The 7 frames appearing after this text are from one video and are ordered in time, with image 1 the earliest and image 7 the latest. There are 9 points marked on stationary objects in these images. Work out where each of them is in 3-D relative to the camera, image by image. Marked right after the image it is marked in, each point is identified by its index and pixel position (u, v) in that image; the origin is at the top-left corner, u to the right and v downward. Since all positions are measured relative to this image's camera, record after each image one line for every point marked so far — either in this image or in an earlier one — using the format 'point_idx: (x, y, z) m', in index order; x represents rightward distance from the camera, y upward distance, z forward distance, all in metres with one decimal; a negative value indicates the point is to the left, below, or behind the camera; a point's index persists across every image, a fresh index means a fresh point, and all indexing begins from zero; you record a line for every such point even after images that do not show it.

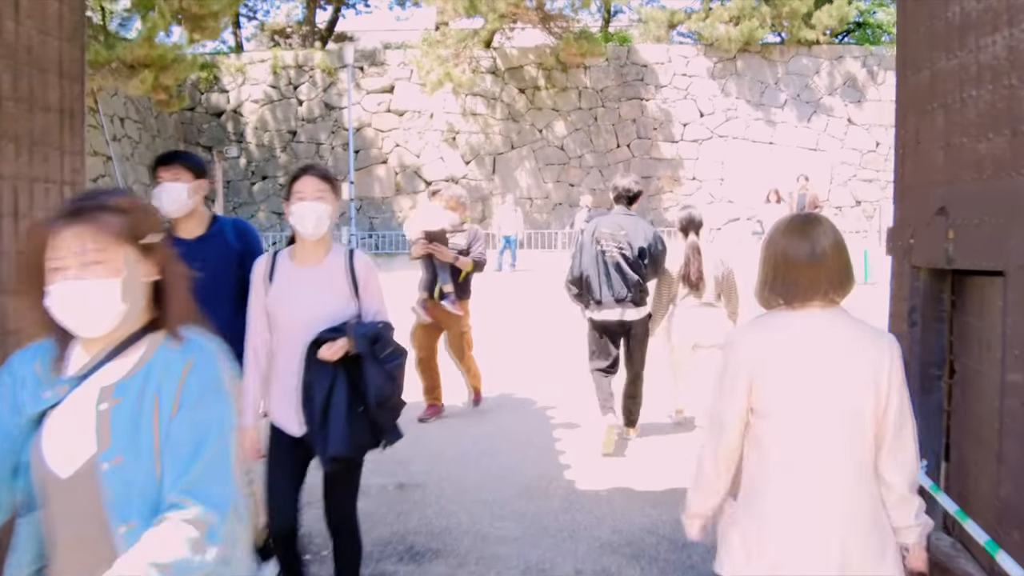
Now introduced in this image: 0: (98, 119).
0: (-7.8, +3.2, +18.5) m
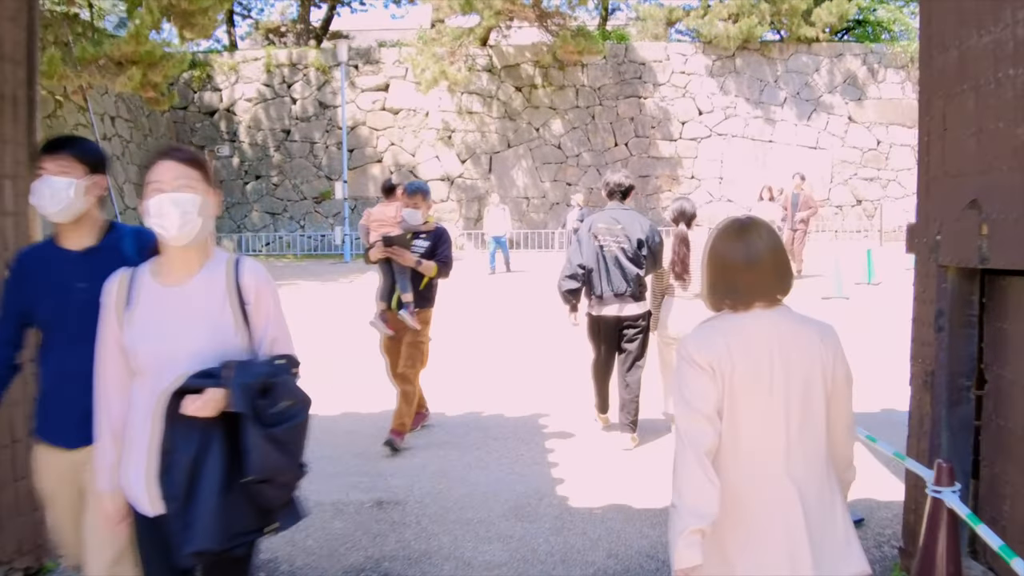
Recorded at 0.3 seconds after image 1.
0: (-7.9, +3.2, +18.2) m
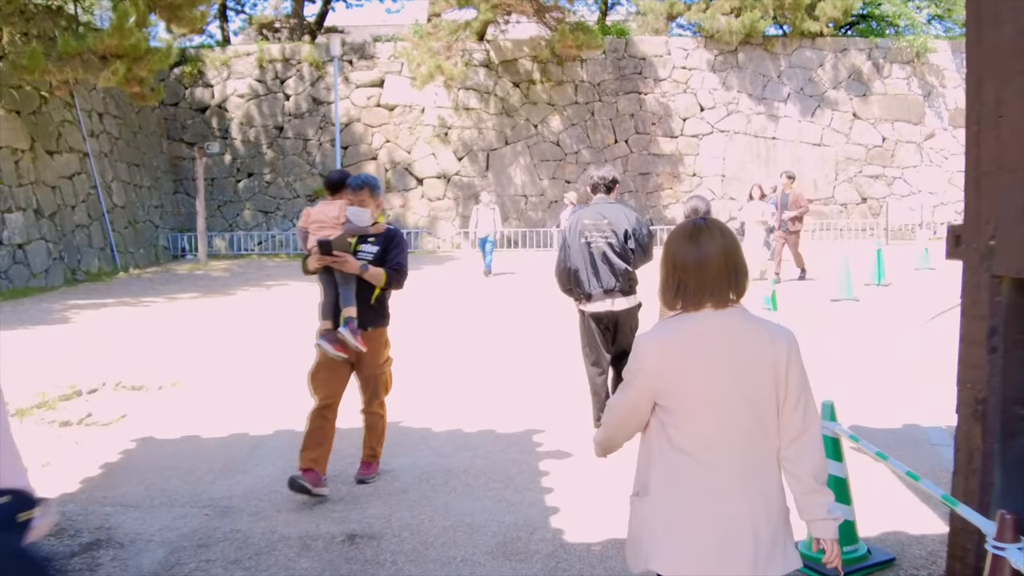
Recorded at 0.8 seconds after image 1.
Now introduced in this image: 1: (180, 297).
0: (-8.0, +3.2, +17.7) m
1: (-4.4, -0.1, +13.0) m
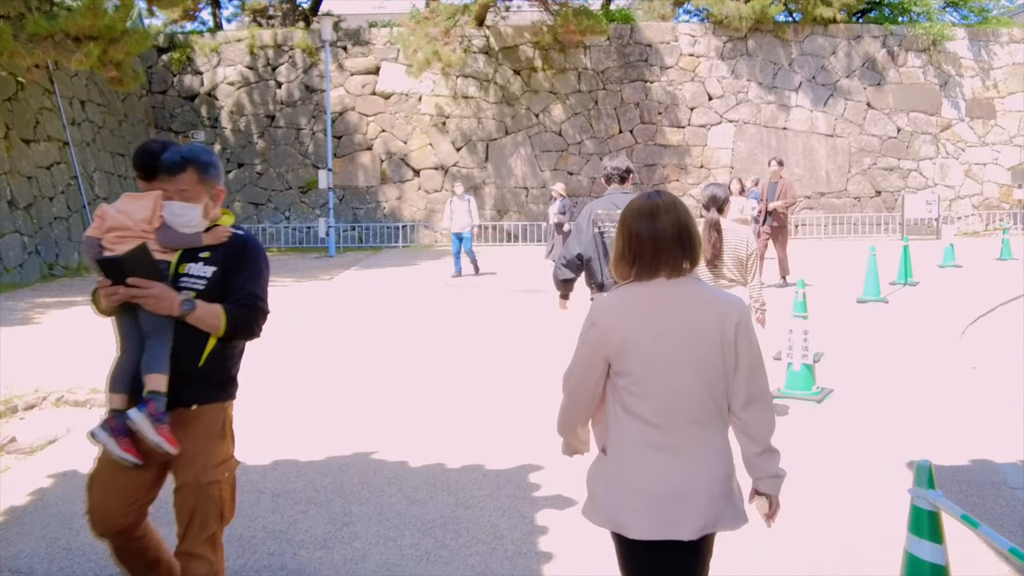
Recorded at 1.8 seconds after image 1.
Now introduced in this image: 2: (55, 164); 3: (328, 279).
0: (-8.0, +3.2, +16.9) m
1: (-4.4, -0.1, +12.2) m
2: (-7.9, +2.1, +16.8) m
3: (-2.7, +0.1, +14.4) m
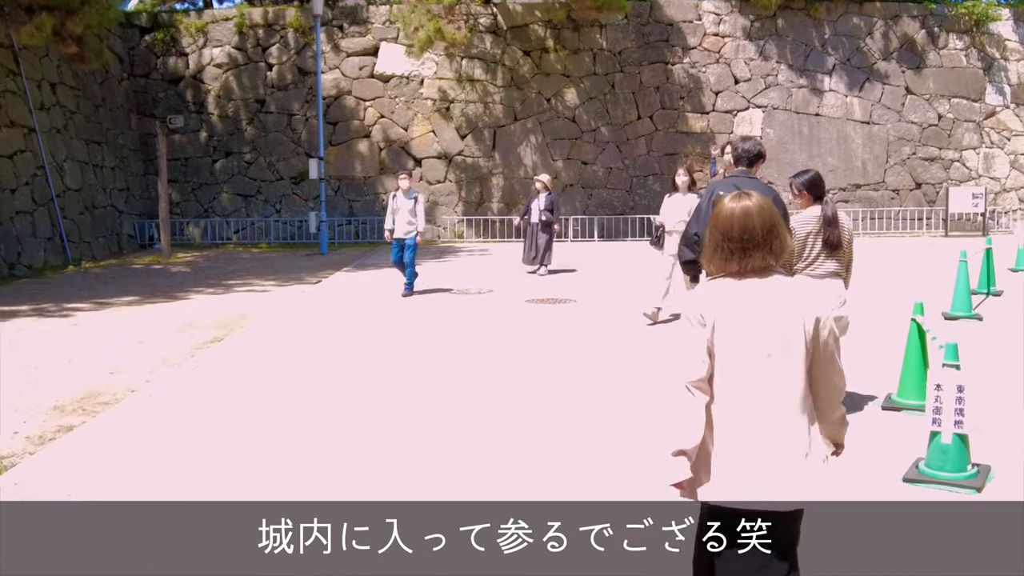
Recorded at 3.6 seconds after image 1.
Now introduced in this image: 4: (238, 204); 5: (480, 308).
0: (-7.8, +3.2, +15.3) m
1: (-4.3, -0.2, +10.7) m
2: (-7.7, +2.1, +15.3) m
3: (-2.6, +0.1, +12.8) m
4: (-5.5, +1.7, +19.6) m
5: (-0.4, -0.2, +10.8) m
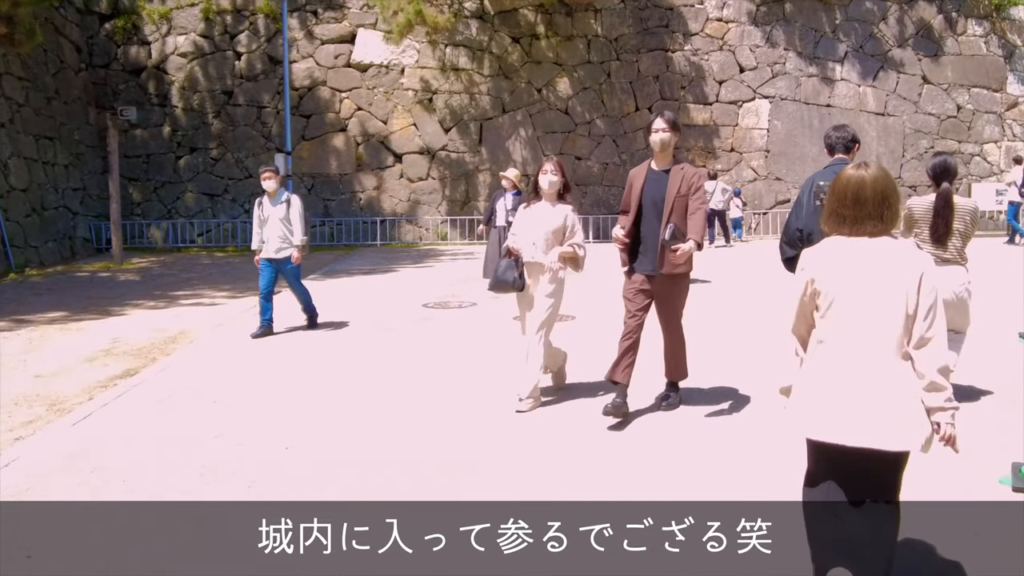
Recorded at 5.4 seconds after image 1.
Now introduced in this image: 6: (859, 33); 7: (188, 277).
0: (-8.0, +3.1, +13.9) m
1: (-4.5, -0.3, +9.2) m
2: (-7.9, +2.0, +13.8) m
3: (-2.7, 0.0, +11.4) m
4: (-5.7, +1.6, +18.1) m
5: (-0.5, -0.3, +9.4) m
6: (+6.5, +4.8, +18.3) m
7: (-4.3, +0.1, +12.9) m
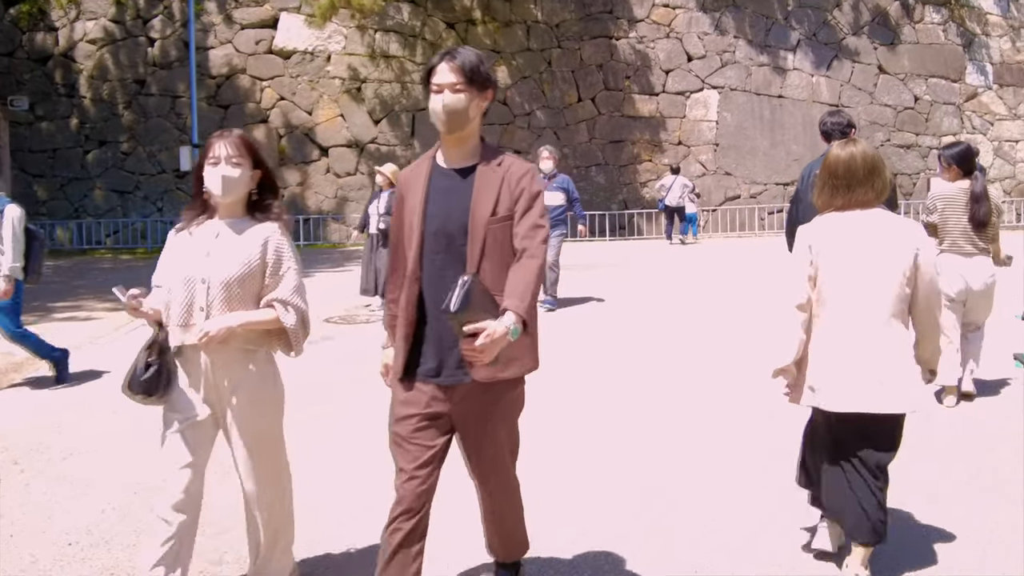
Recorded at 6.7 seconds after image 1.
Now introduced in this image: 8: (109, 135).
0: (-8.9, +3.0, +12.5) m
1: (-5.2, -0.4, +8.0) m
2: (-8.9, +1.9, +12.4) m
3: (-3.6, -0.1, +10.2) m
4: (-6.8, +1.5, +16.8) m
5: (-1.3, -0.4, +8.3) m
6: (+5.4, +4.8, +17.5) m
7: (-5.2, 0.0, +11.6) m
8: (-6.9, +2.6, +16.8) m
